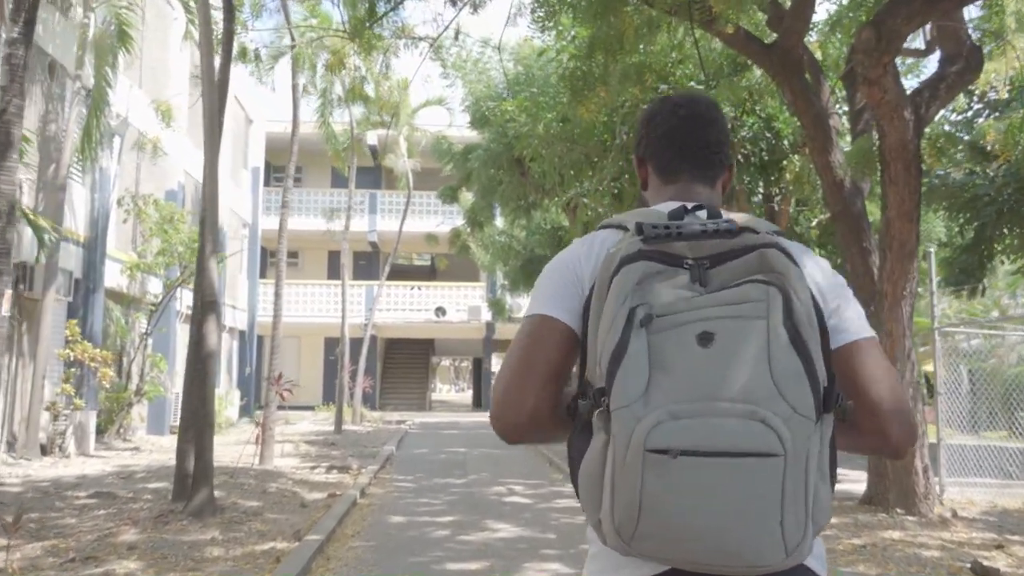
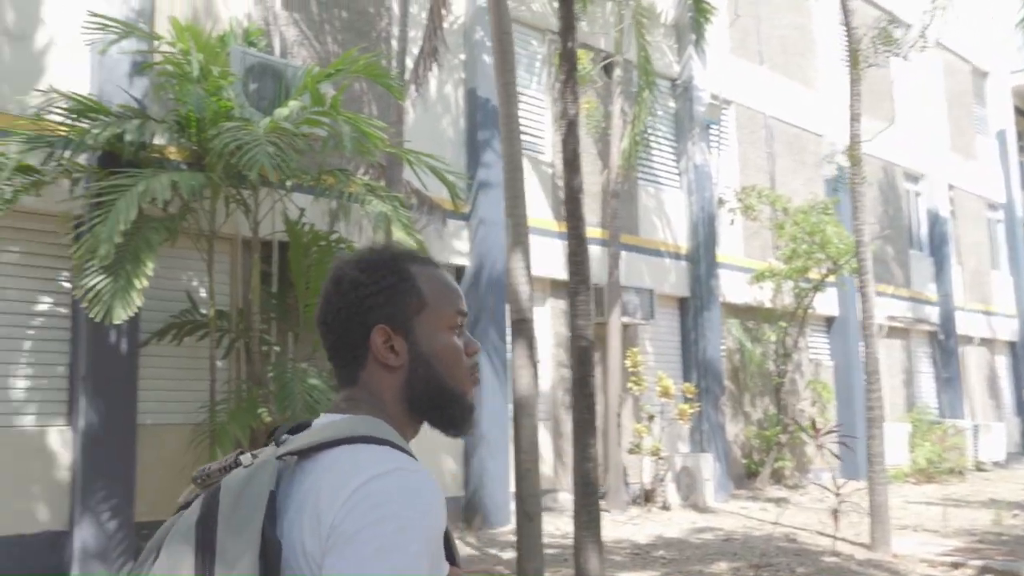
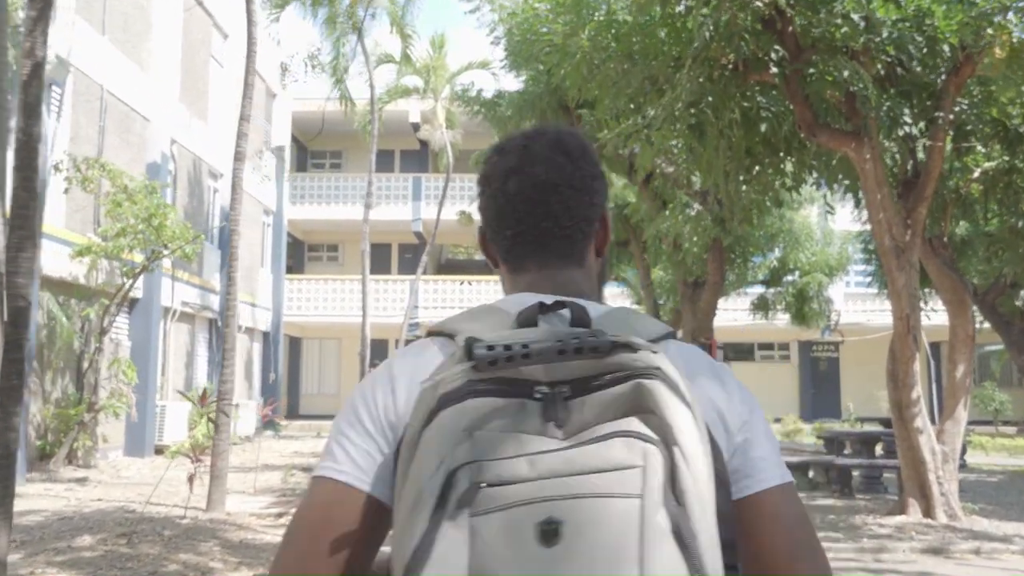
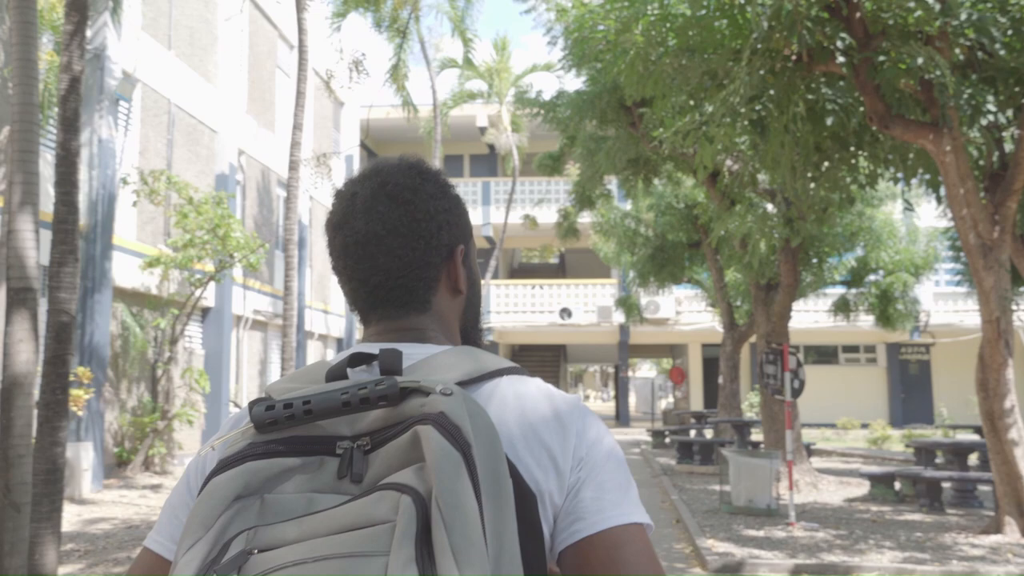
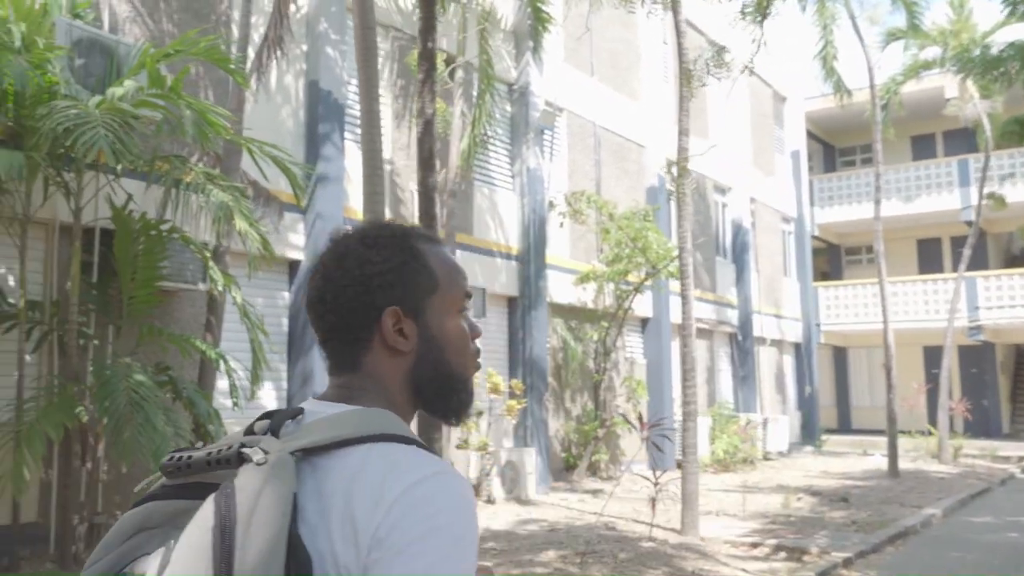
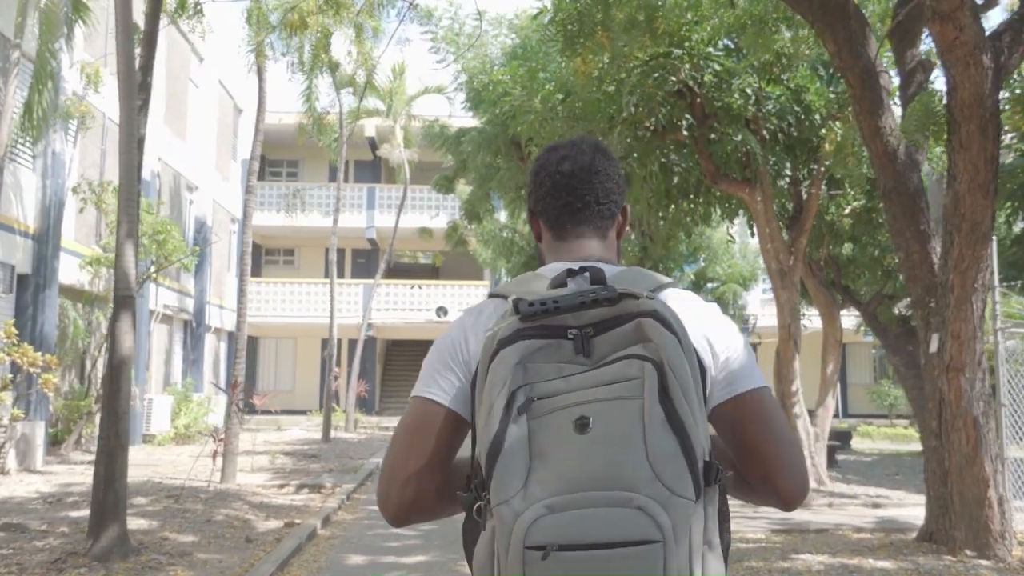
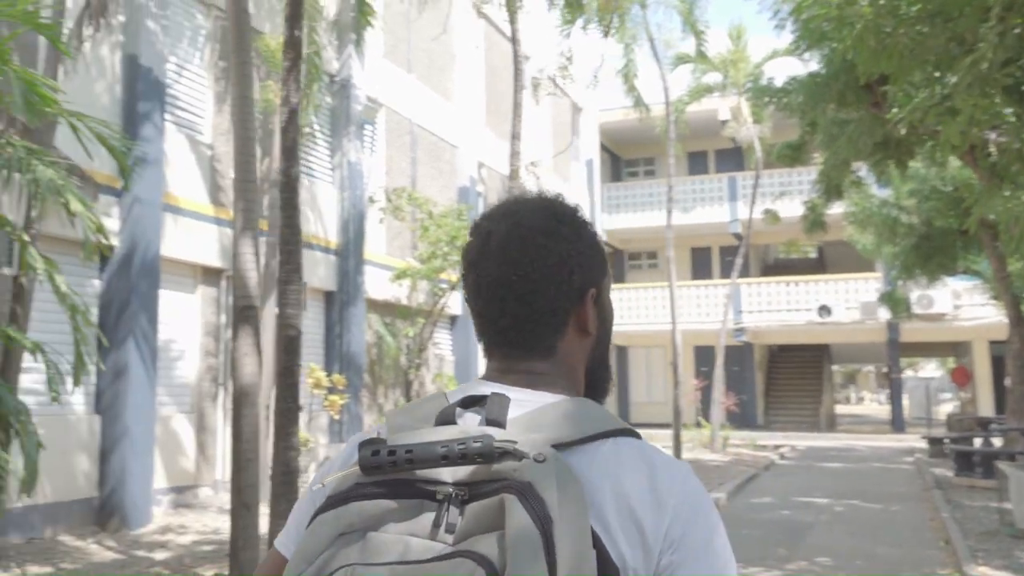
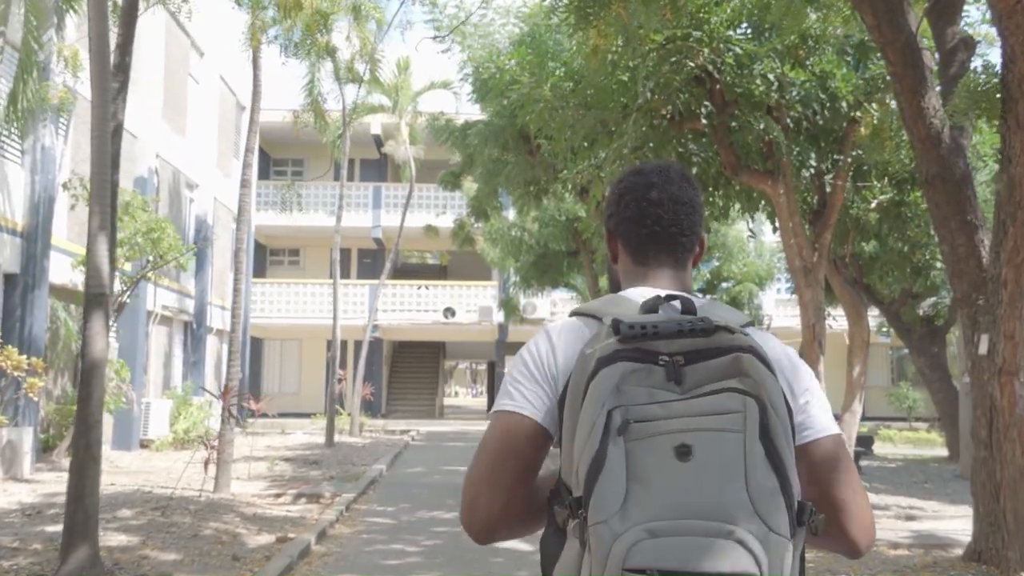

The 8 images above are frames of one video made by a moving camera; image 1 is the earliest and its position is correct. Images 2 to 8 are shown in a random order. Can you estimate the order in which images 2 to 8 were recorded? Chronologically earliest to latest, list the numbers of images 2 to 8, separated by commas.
6, 8, 3, 4, 7, 5, 2
